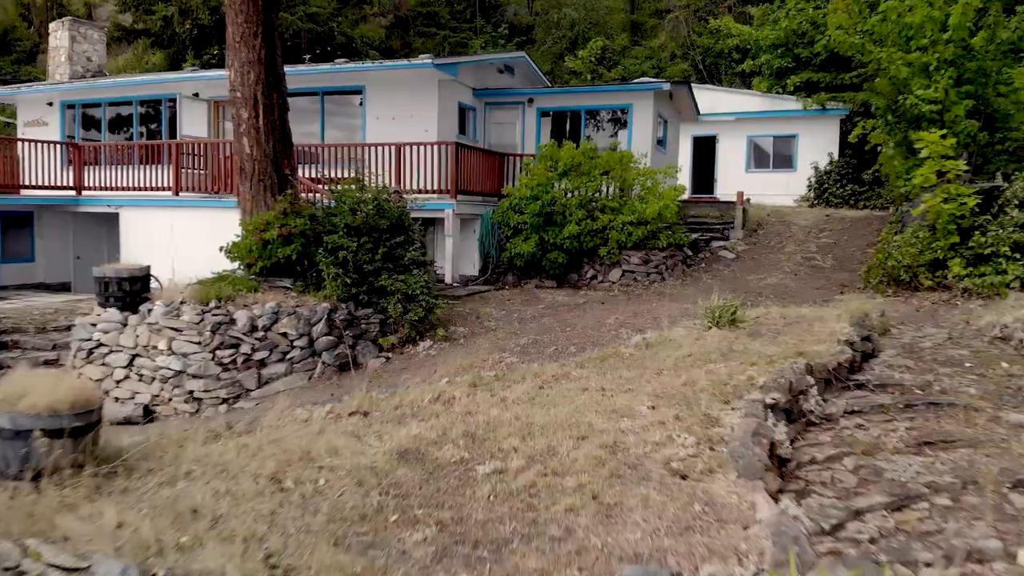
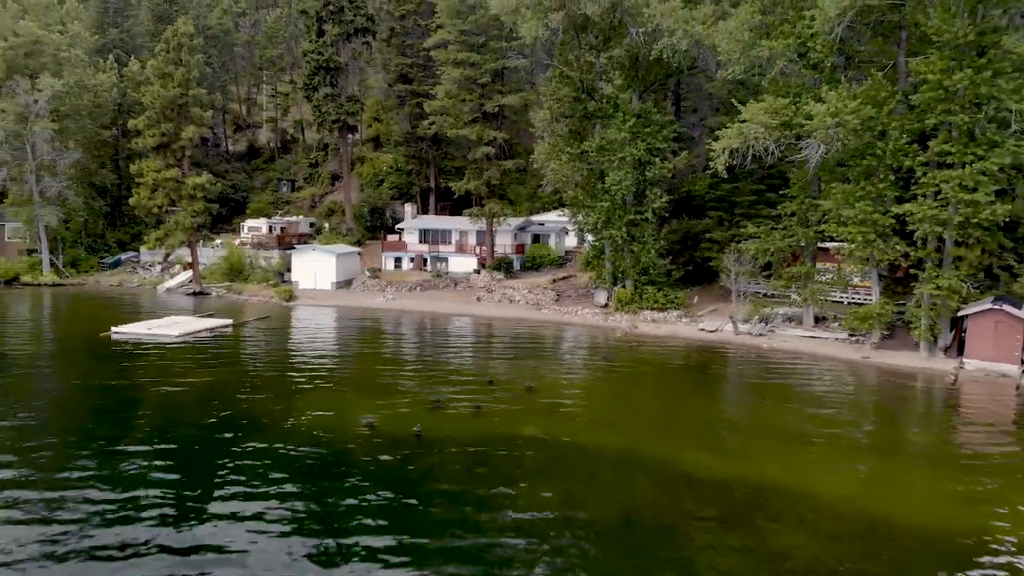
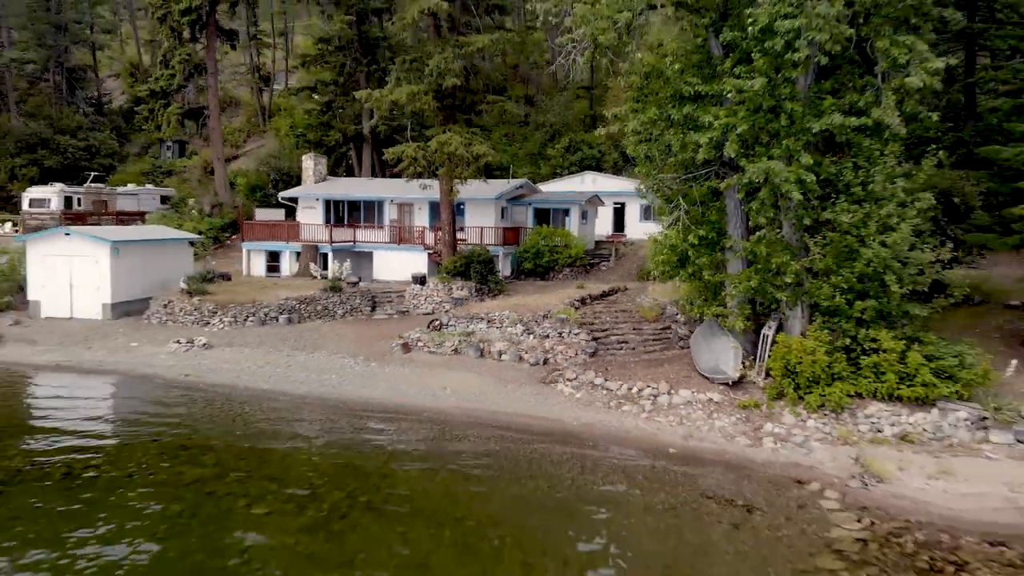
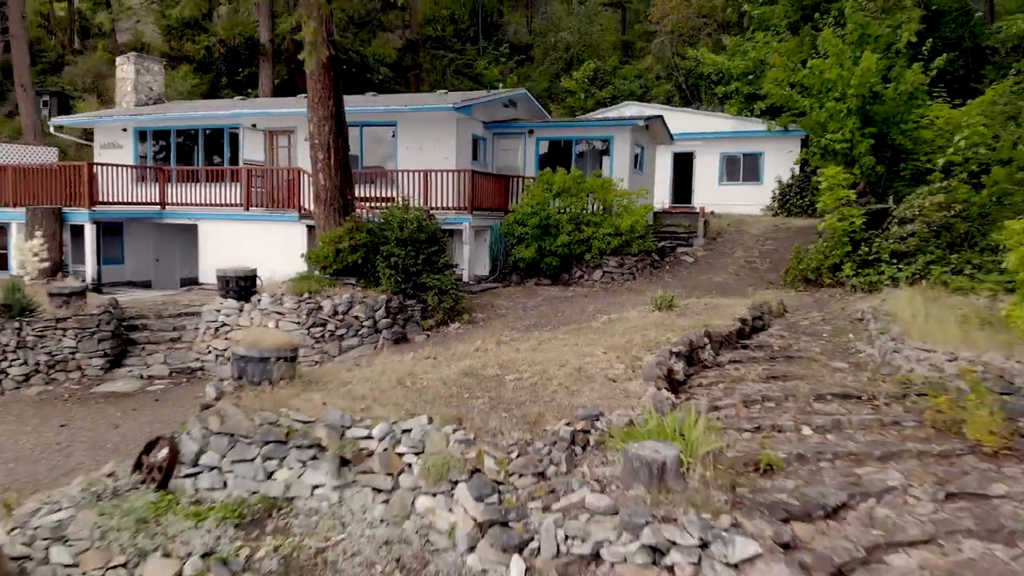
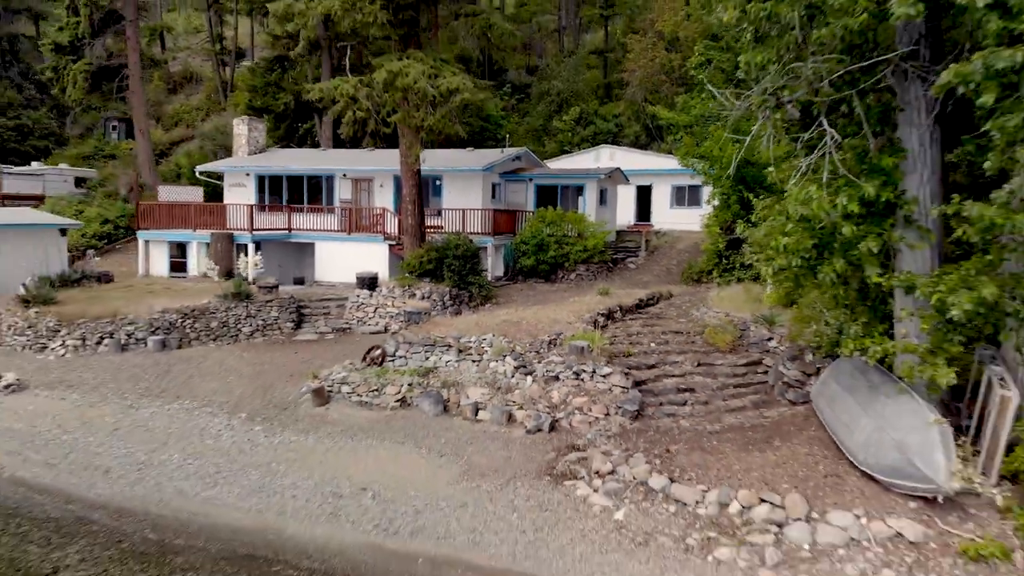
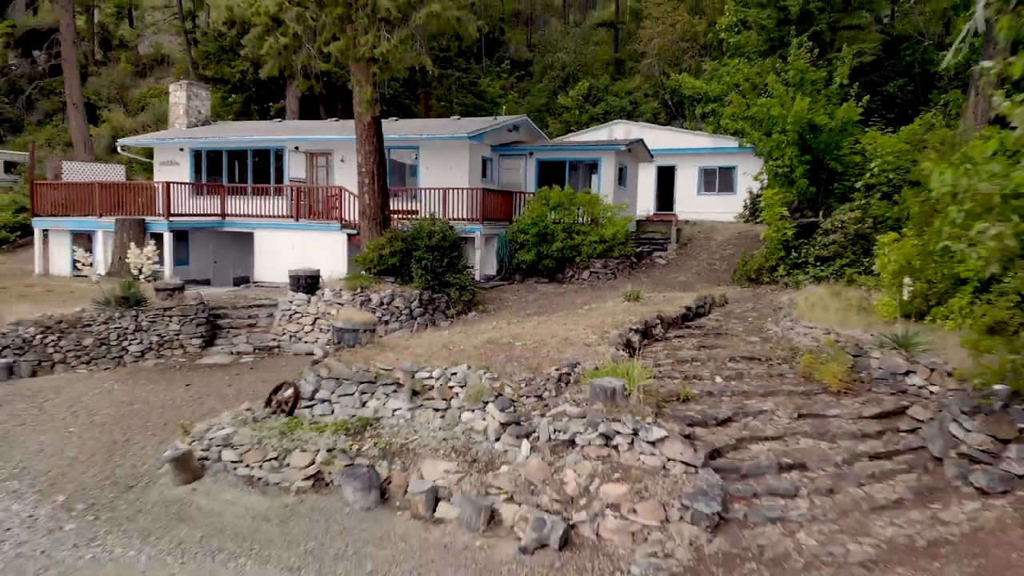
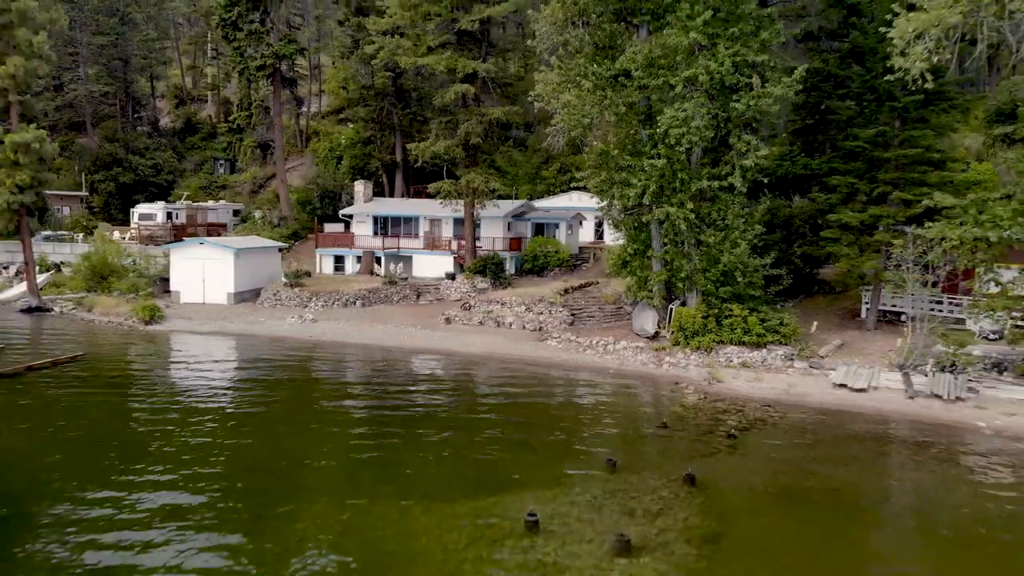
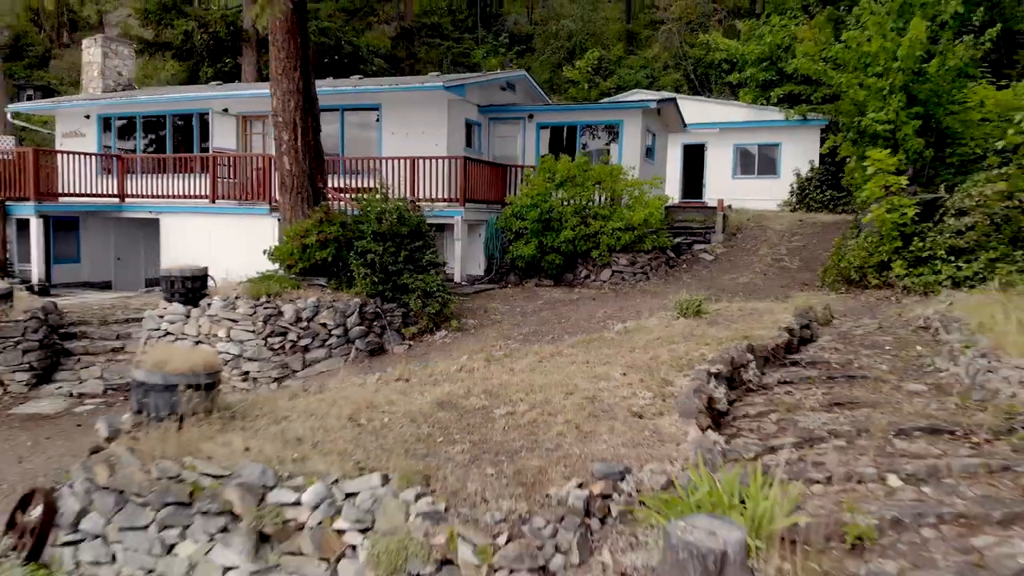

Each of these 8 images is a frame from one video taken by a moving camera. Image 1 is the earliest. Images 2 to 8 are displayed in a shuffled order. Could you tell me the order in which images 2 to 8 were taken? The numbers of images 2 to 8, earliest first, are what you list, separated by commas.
8, 4, 6, 5, 3, 7, 2
